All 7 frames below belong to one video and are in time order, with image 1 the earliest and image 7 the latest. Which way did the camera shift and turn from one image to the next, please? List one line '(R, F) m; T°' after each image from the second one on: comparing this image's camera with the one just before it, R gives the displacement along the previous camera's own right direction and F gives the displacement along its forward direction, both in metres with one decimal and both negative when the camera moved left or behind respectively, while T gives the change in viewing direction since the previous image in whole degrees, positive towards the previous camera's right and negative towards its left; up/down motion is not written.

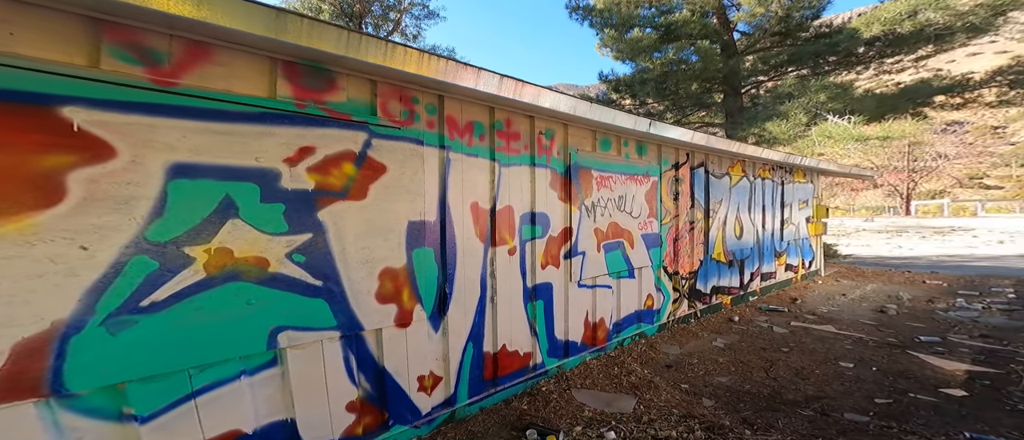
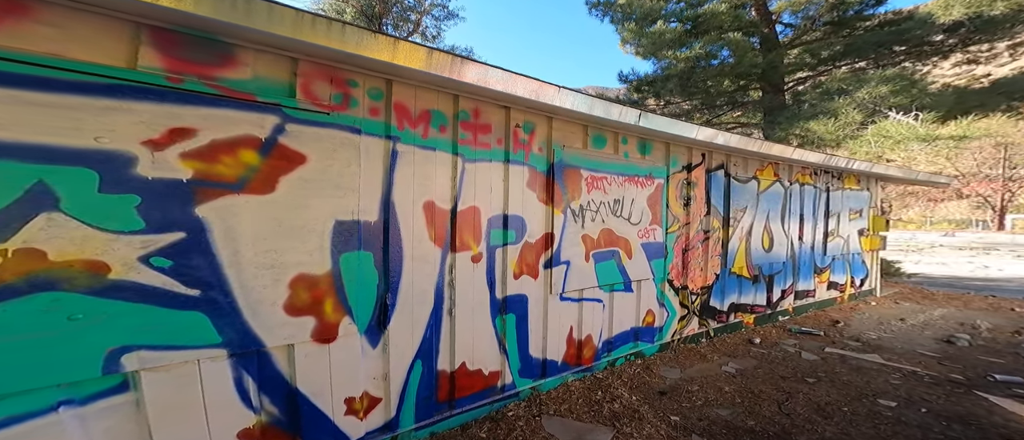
(+0.5, +0.2) m; -6°
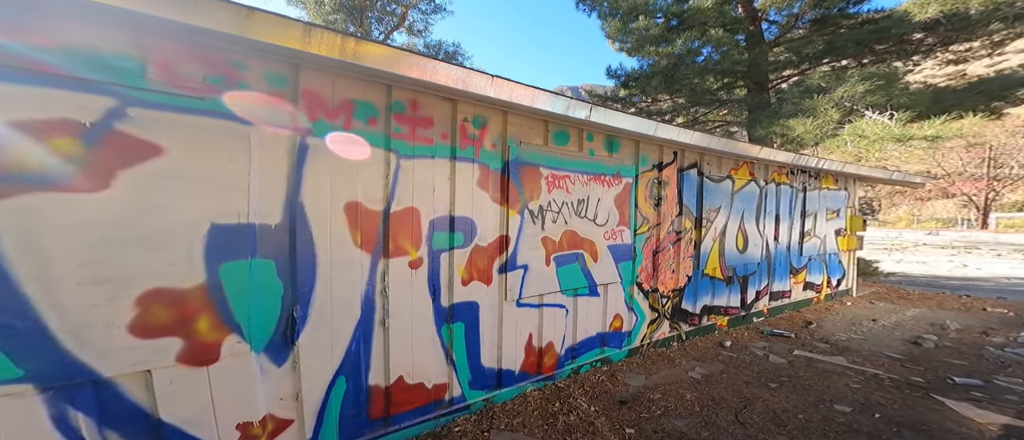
(+0.3, +0.1) m; +1°
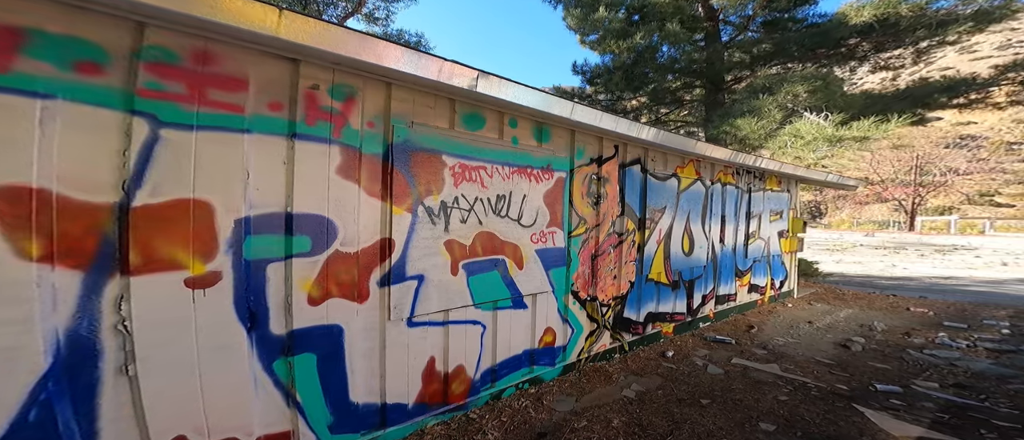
(+0.4, +0.4) m; +5°
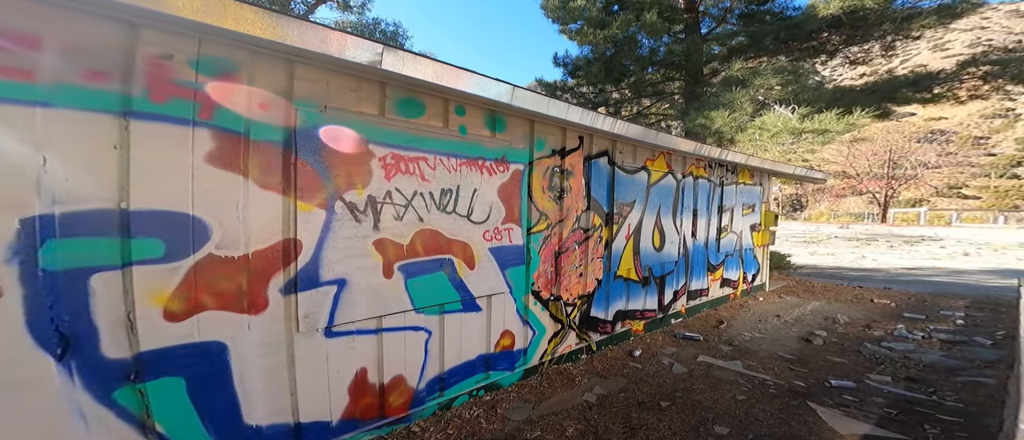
(+0.3, +0.2) m; +2°
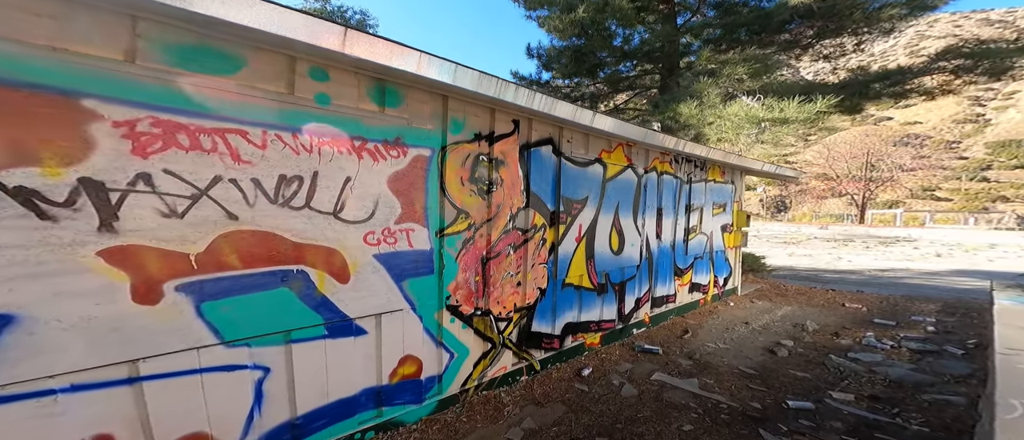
(+0.6, +0.6) m; +2°
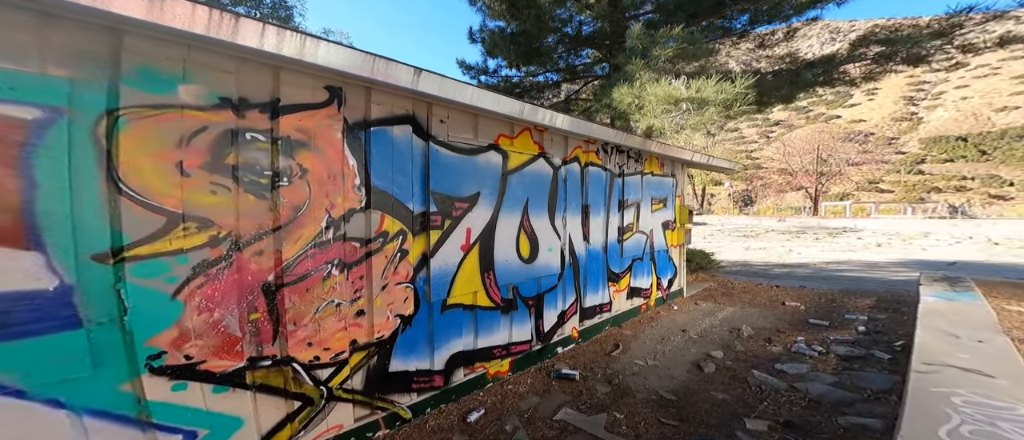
(+0.9, +0.8) m; +4°
